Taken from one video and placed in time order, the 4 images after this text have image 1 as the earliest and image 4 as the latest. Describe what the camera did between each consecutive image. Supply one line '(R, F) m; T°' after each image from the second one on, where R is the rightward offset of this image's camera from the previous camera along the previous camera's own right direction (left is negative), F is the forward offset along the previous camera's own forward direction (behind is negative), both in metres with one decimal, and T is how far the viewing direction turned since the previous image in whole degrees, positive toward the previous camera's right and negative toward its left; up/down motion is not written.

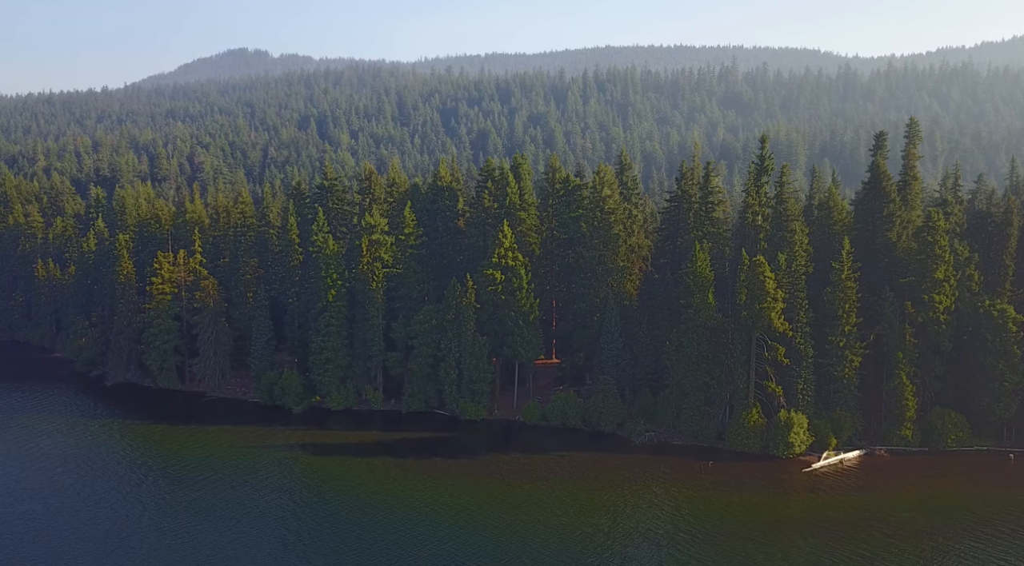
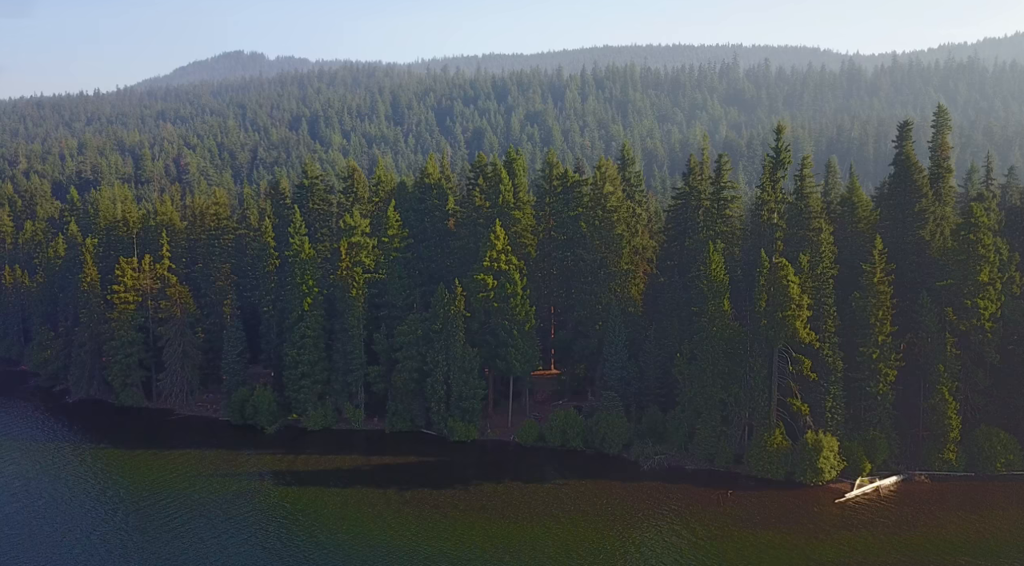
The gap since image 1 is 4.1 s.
(+0.5, +7.4) m; 0°
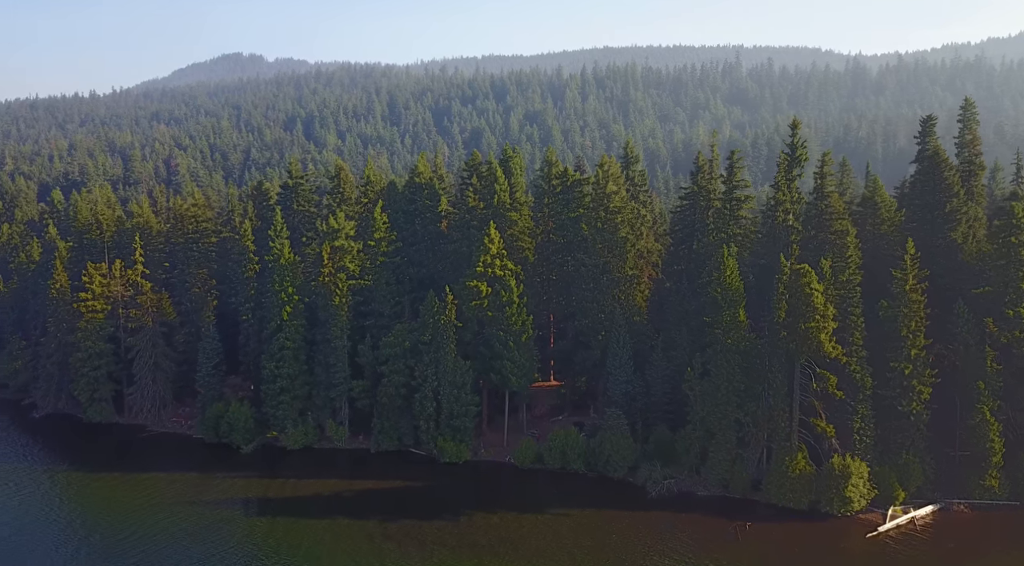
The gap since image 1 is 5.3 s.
(+0.4, +5.6) m; 0°
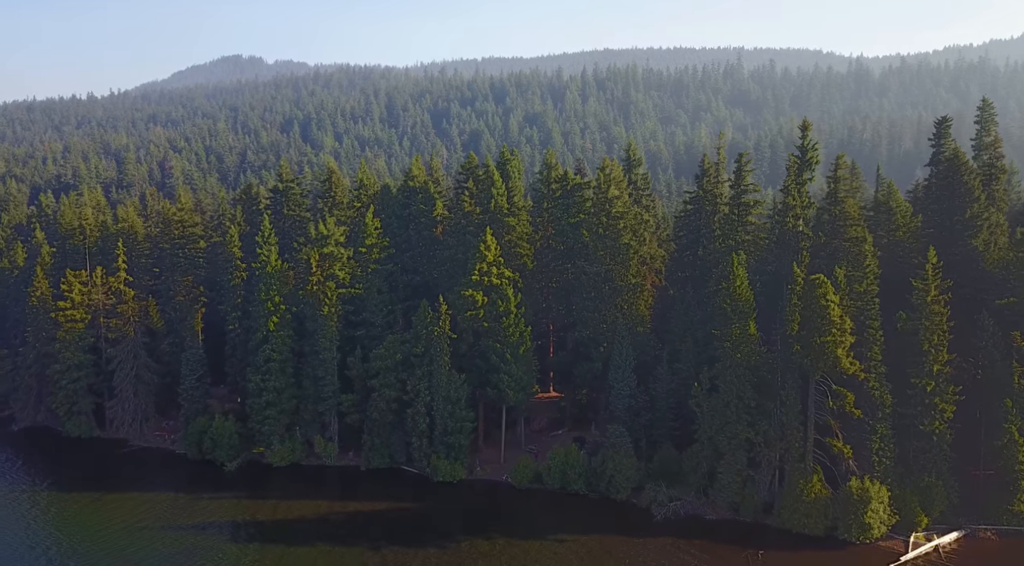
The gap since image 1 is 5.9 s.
(+0.2, +3.2) m; 0°
